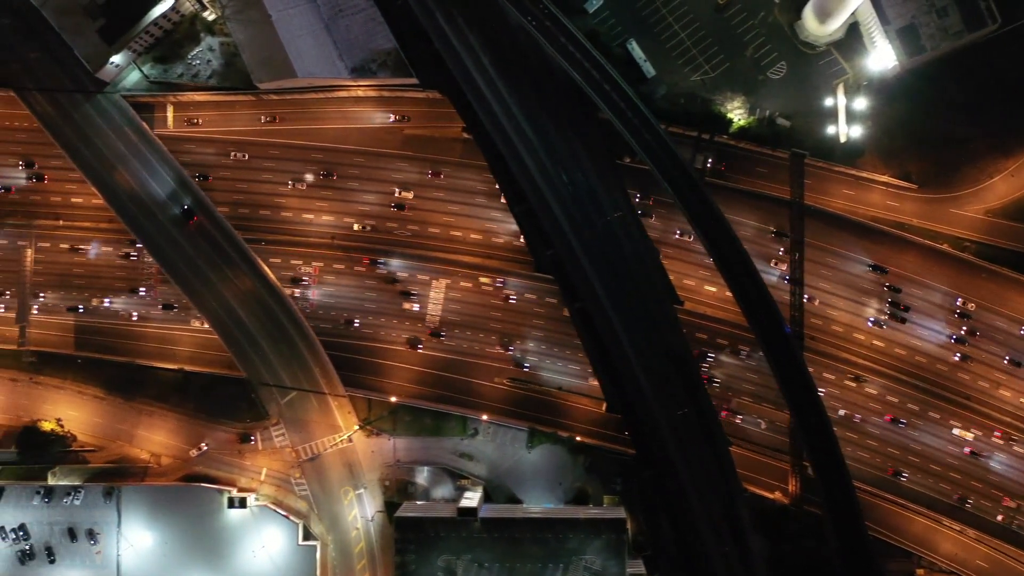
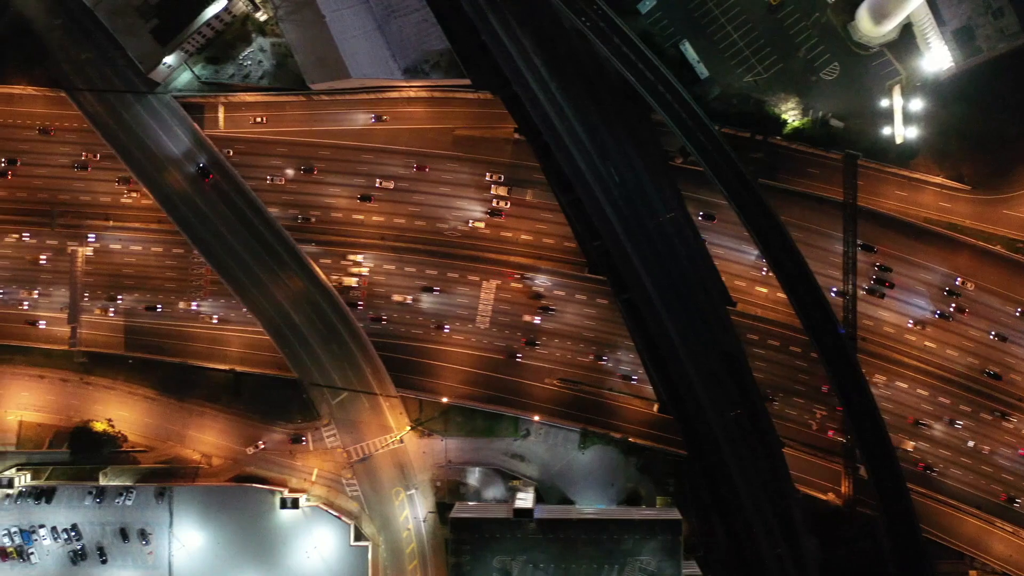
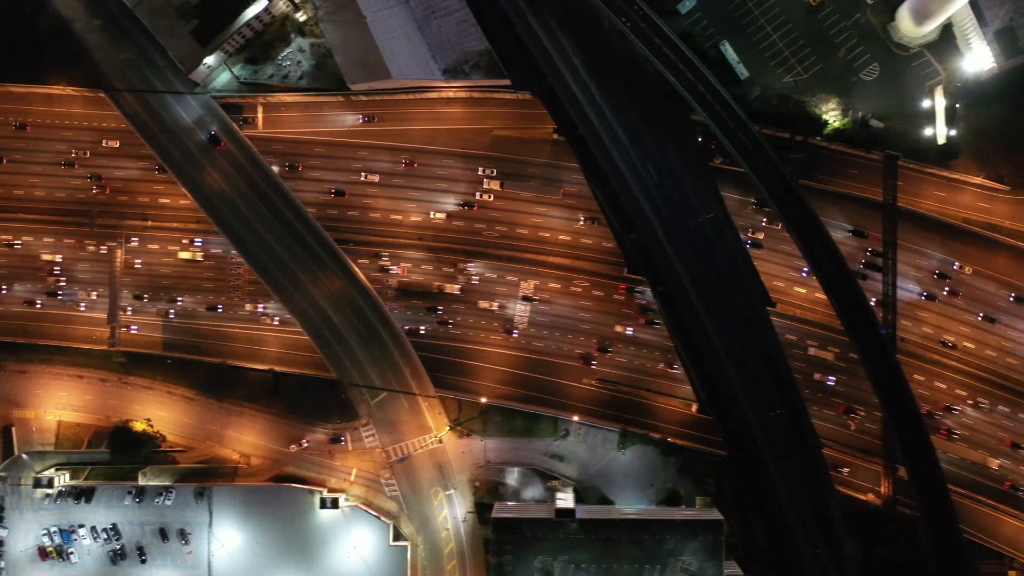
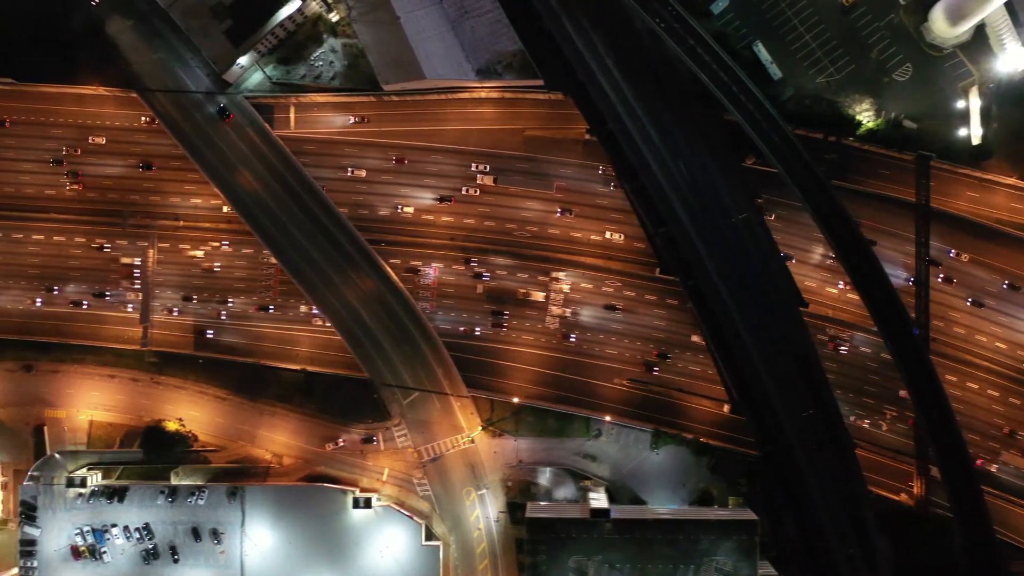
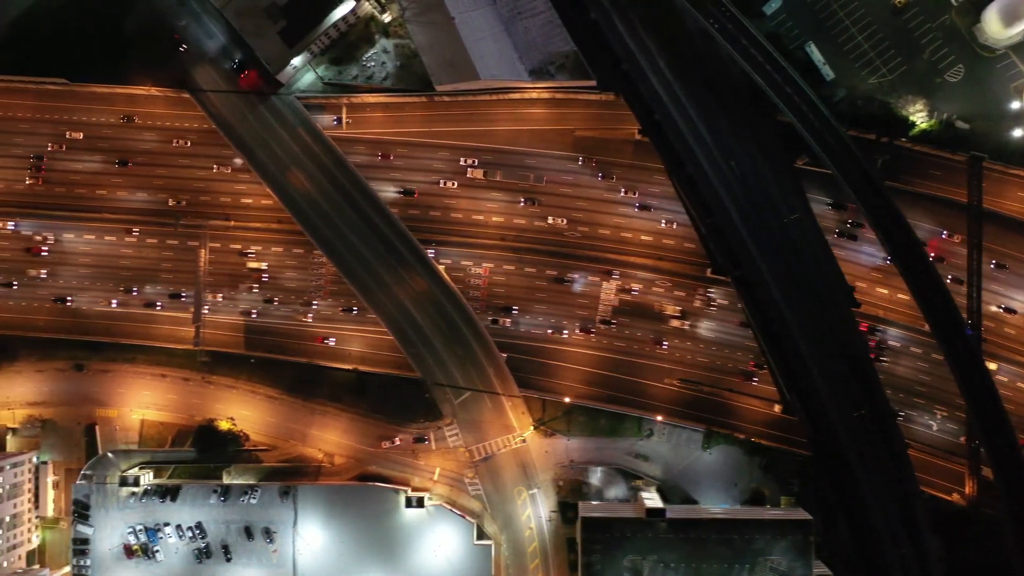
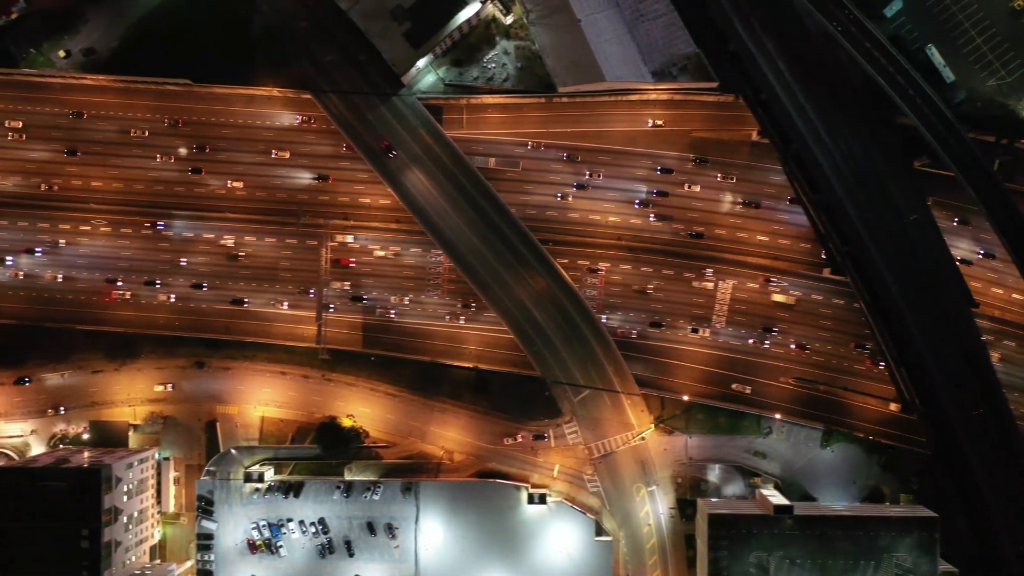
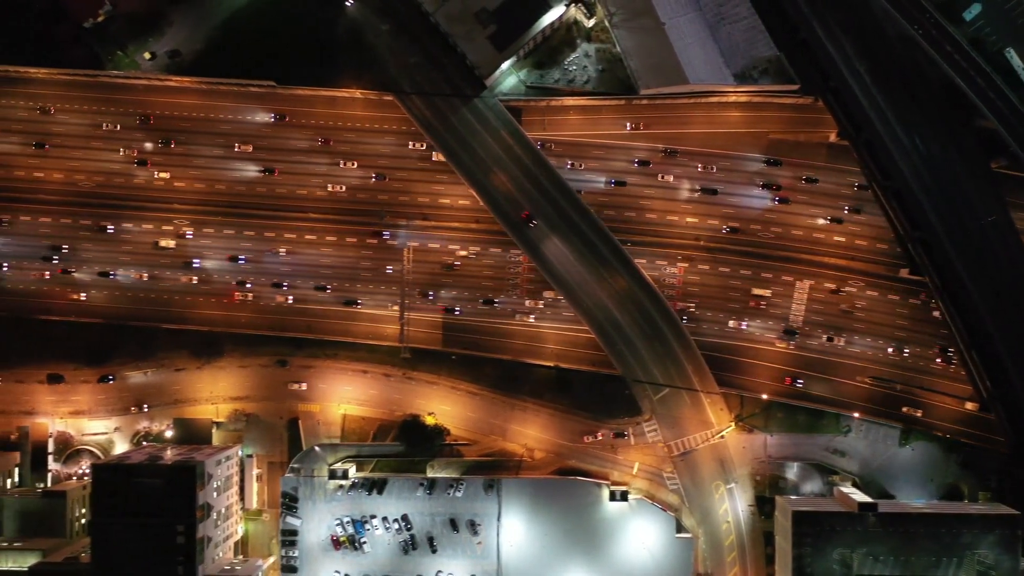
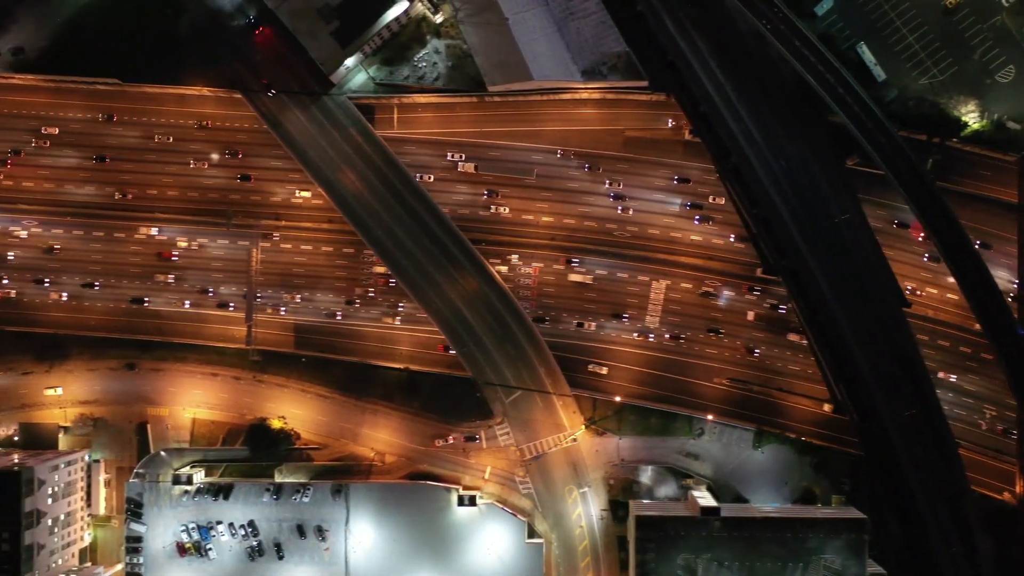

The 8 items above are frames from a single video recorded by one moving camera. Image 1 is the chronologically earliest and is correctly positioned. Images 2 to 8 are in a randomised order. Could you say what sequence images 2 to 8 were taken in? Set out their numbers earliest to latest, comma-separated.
2, 3, 4, 5, 8, 6, 7
